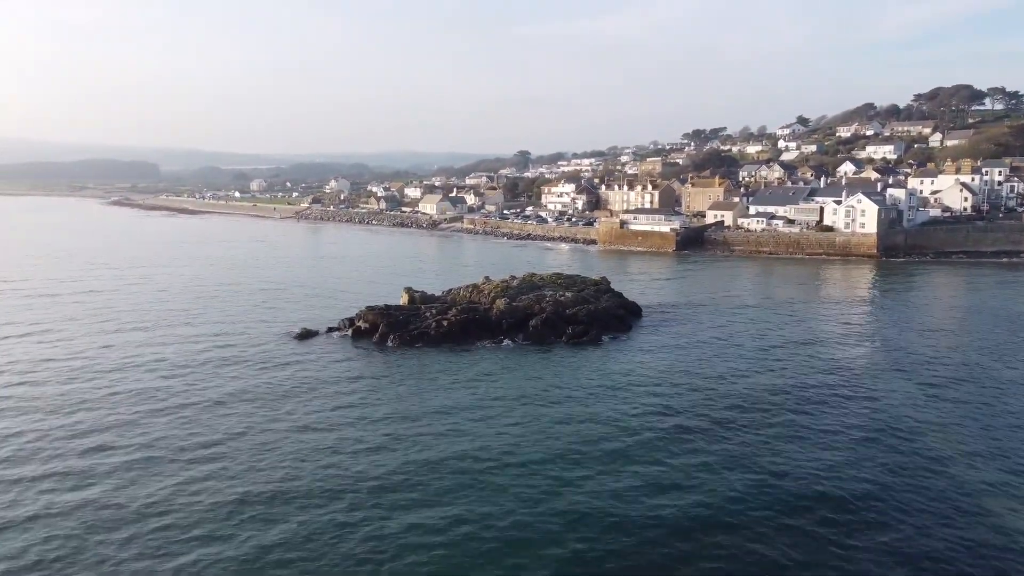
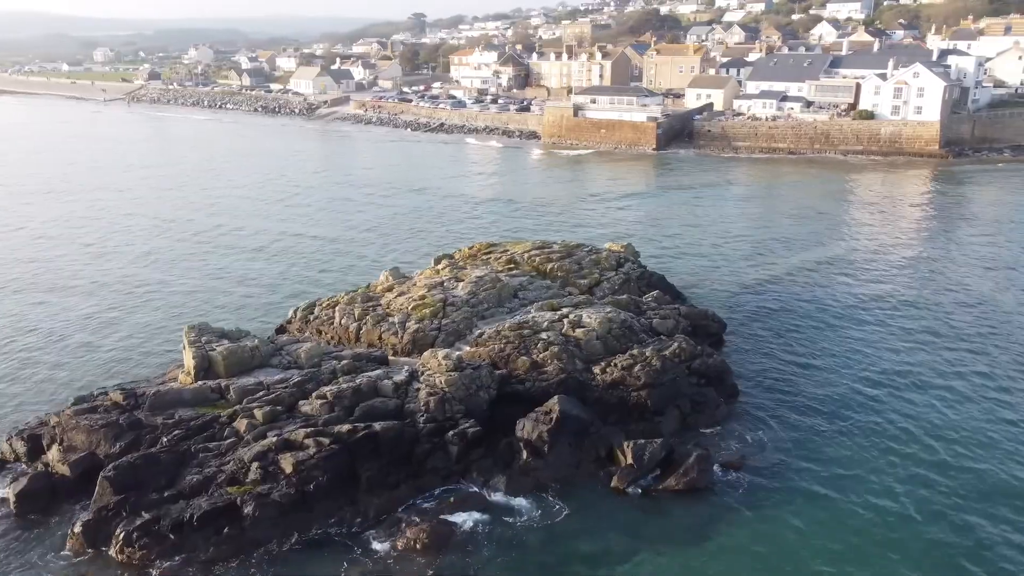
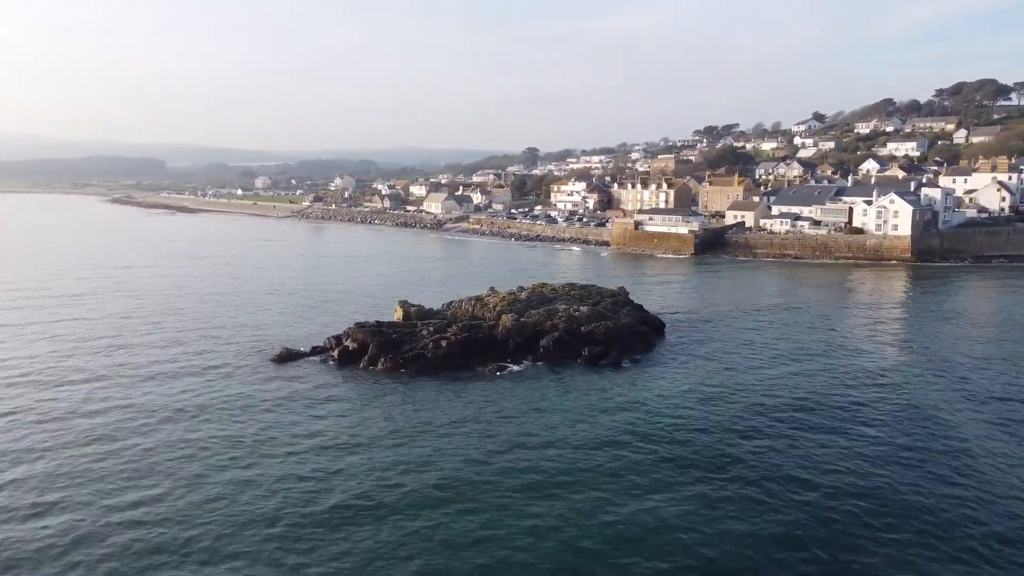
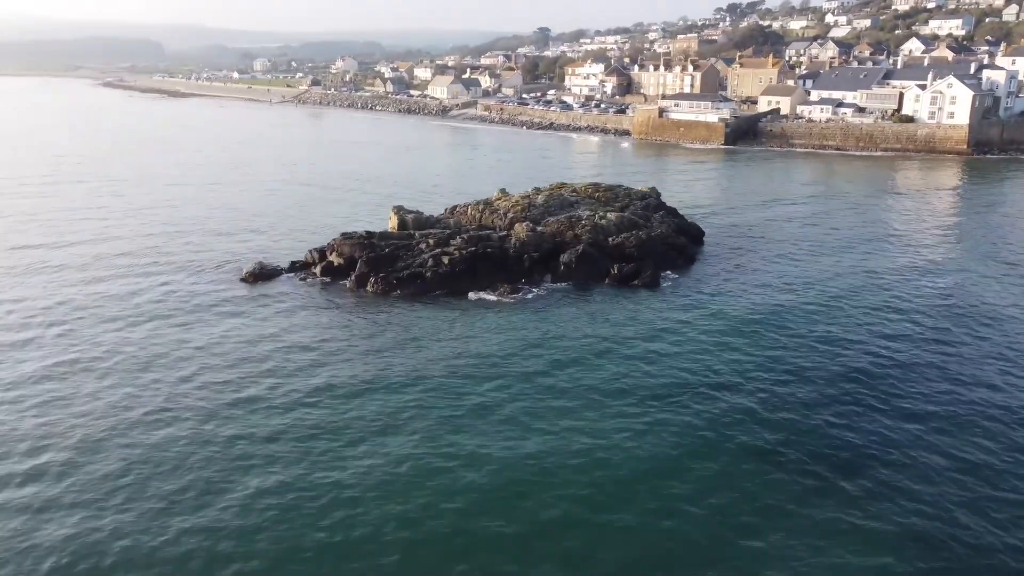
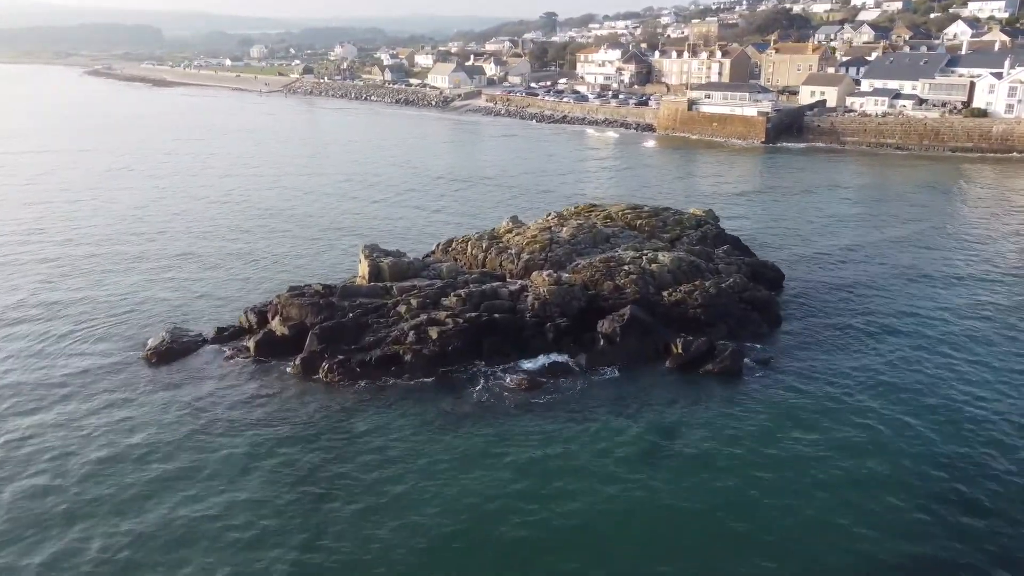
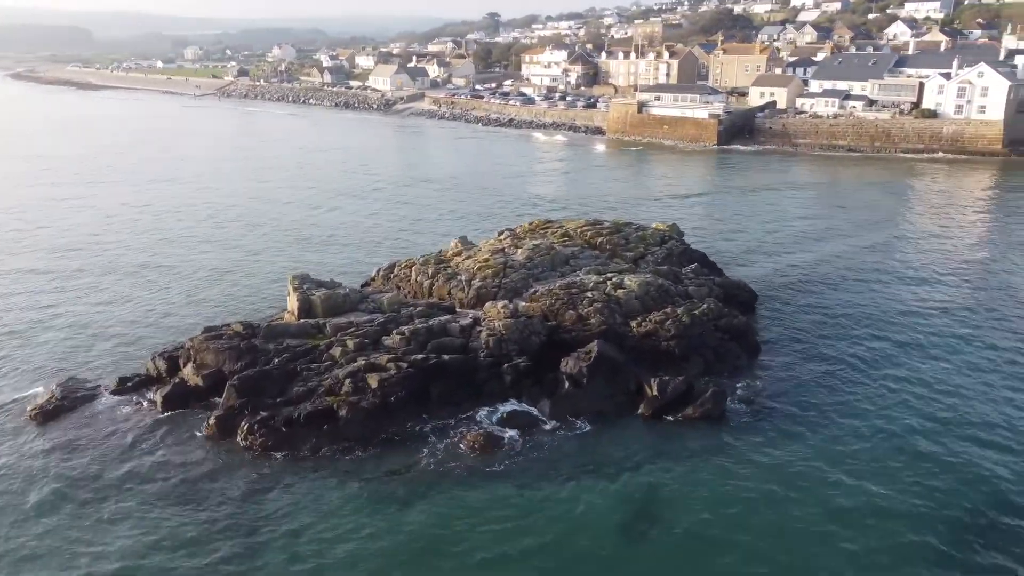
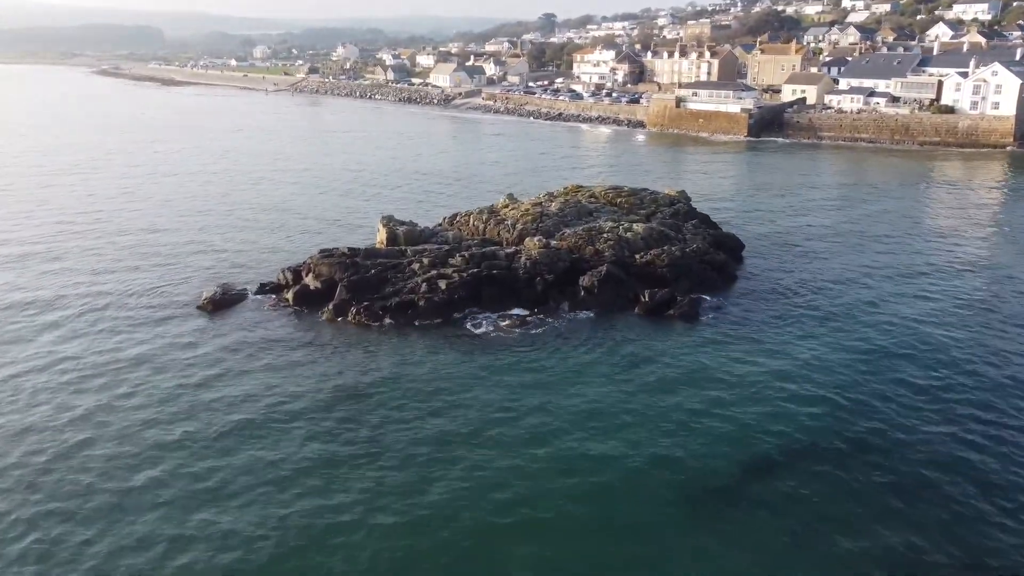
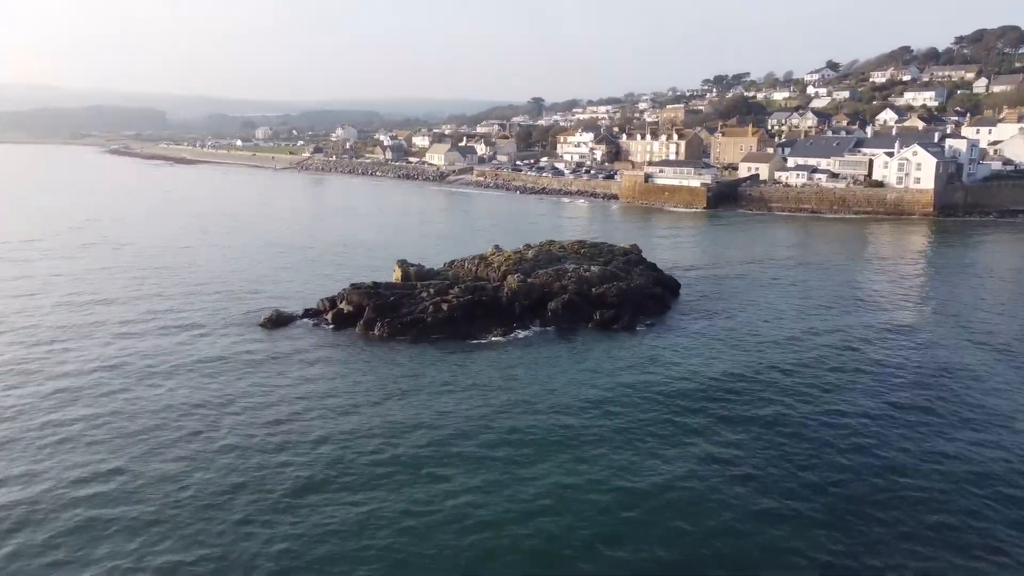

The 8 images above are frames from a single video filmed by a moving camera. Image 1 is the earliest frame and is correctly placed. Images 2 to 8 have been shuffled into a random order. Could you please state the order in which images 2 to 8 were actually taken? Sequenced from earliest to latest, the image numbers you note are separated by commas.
3, 8, 4, 7, 5, 6, 2
